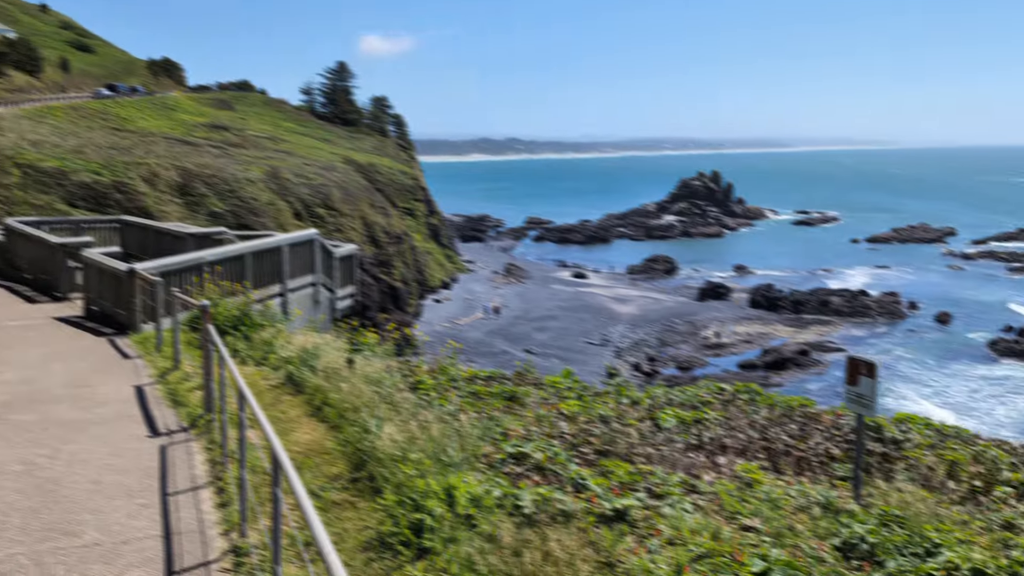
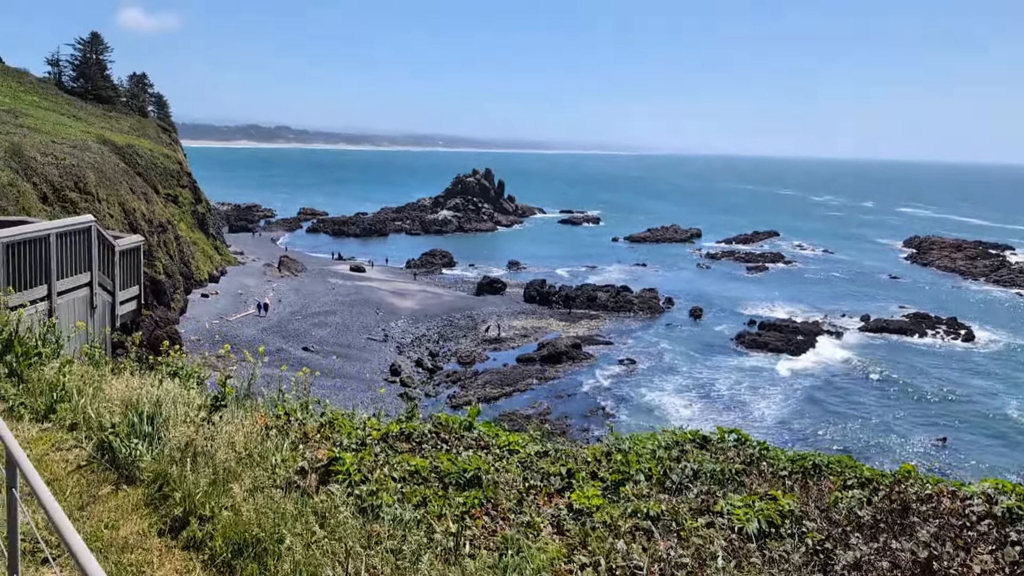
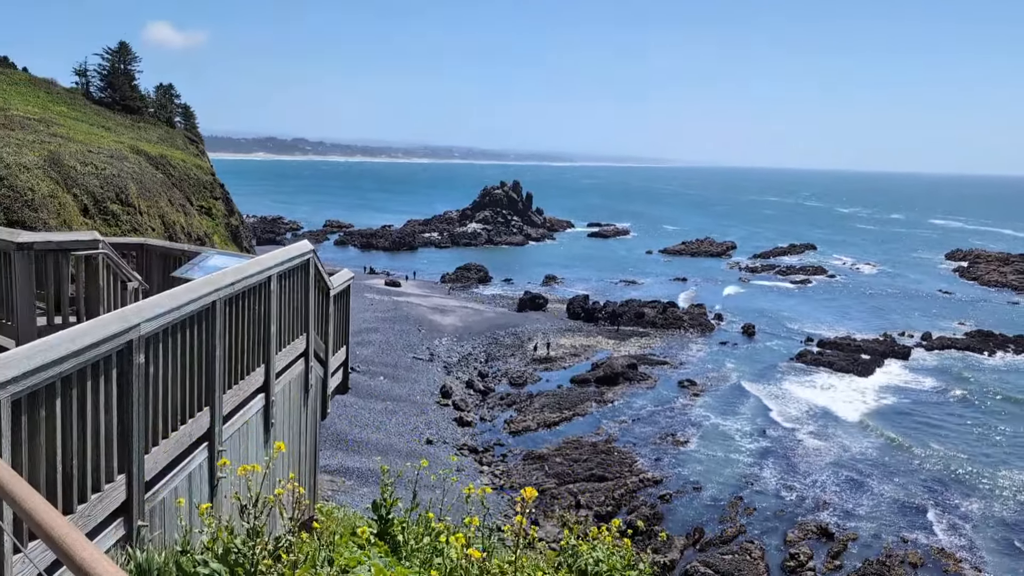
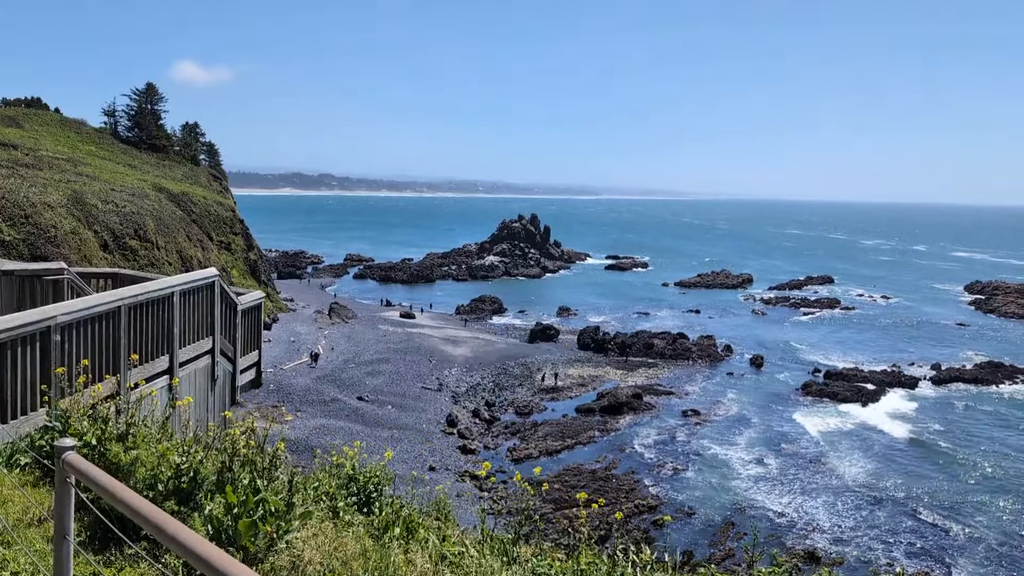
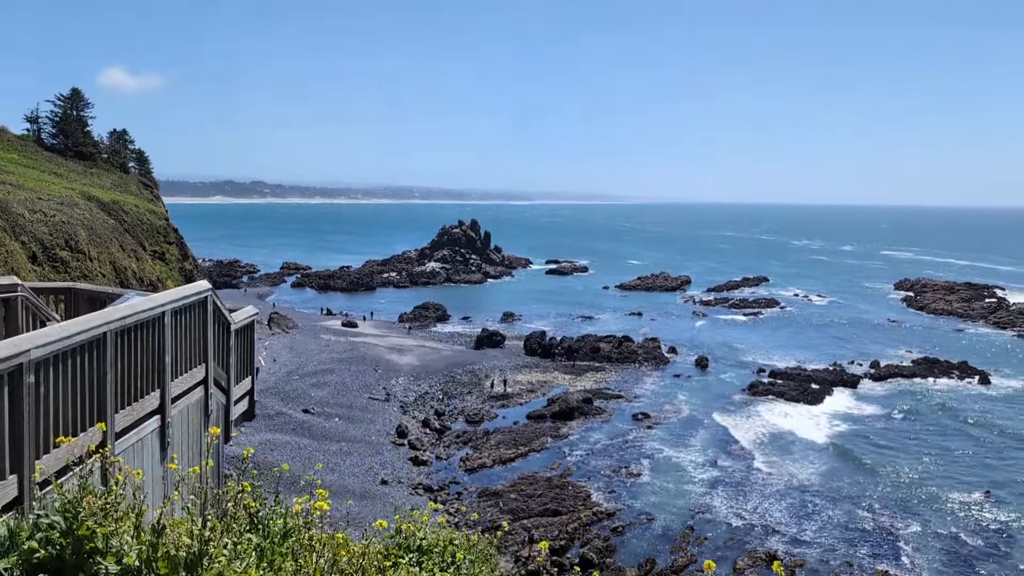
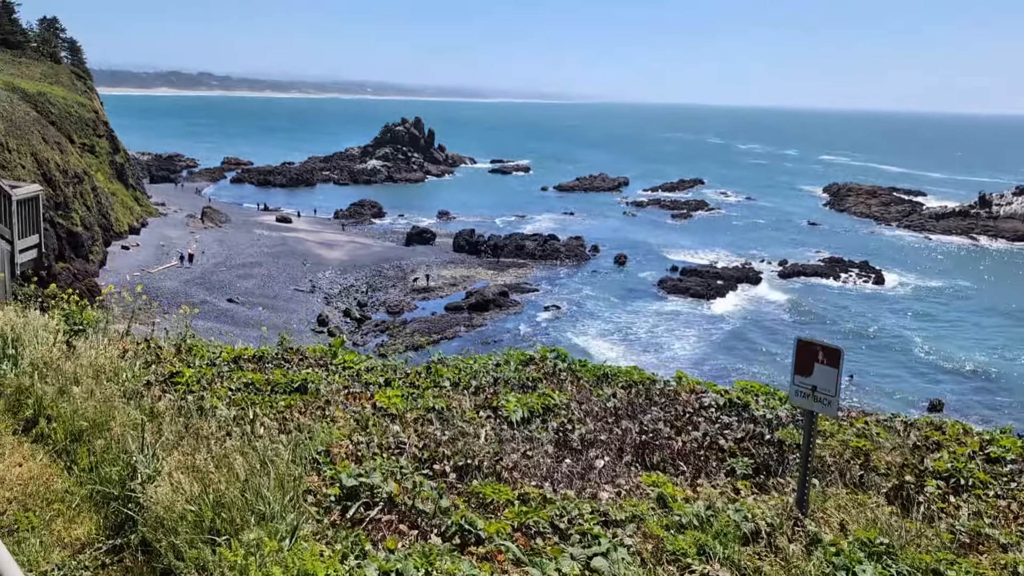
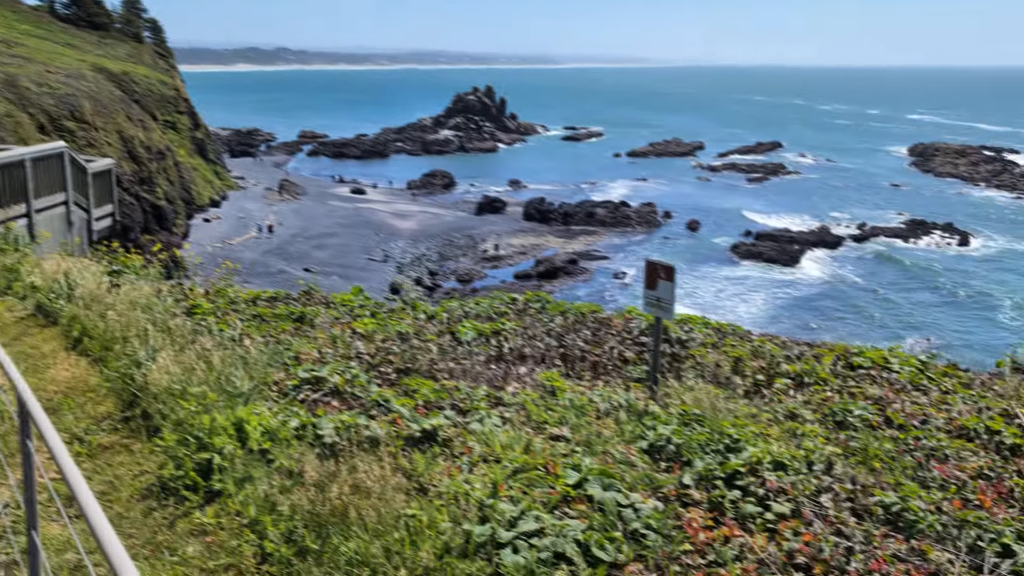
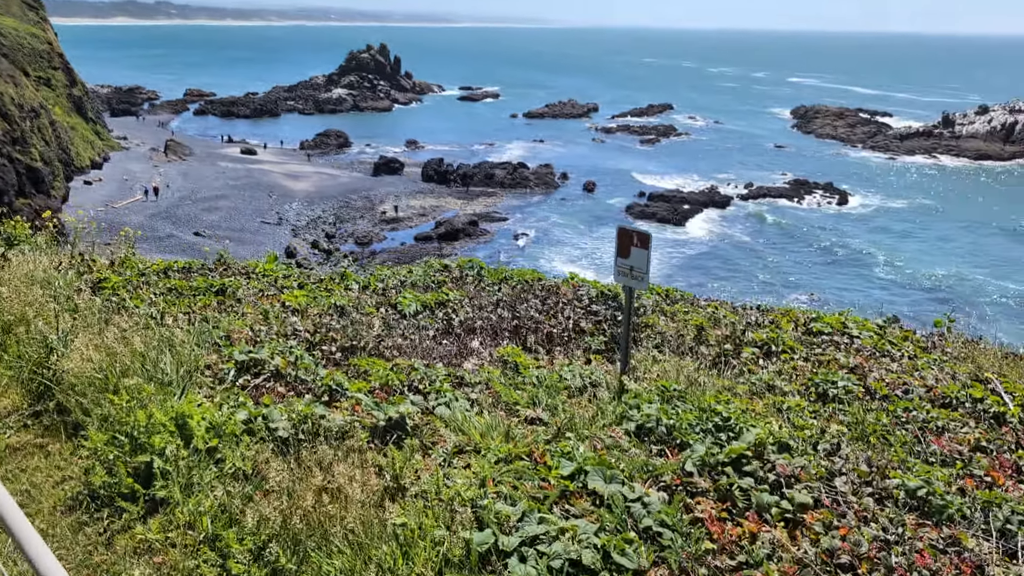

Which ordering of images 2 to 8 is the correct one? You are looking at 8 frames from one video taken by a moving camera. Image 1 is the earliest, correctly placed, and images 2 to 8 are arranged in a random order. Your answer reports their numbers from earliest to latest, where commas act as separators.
7, 8, 6, 2, 4, 5, 3
